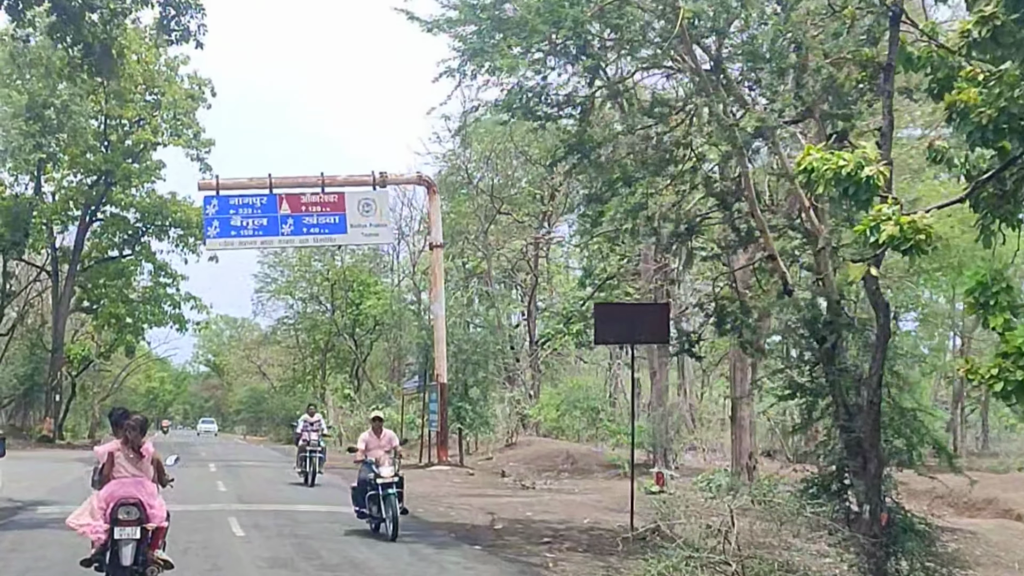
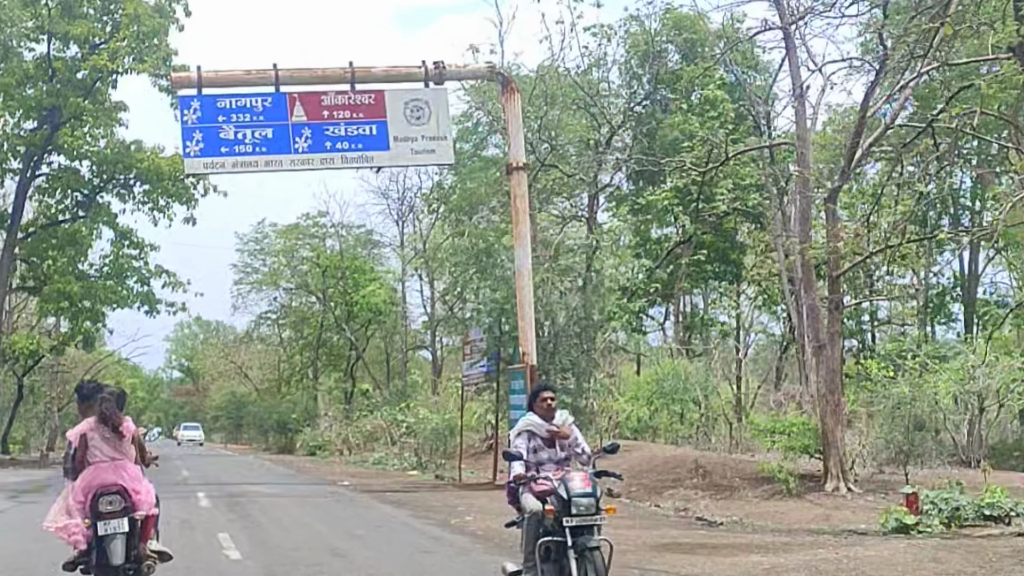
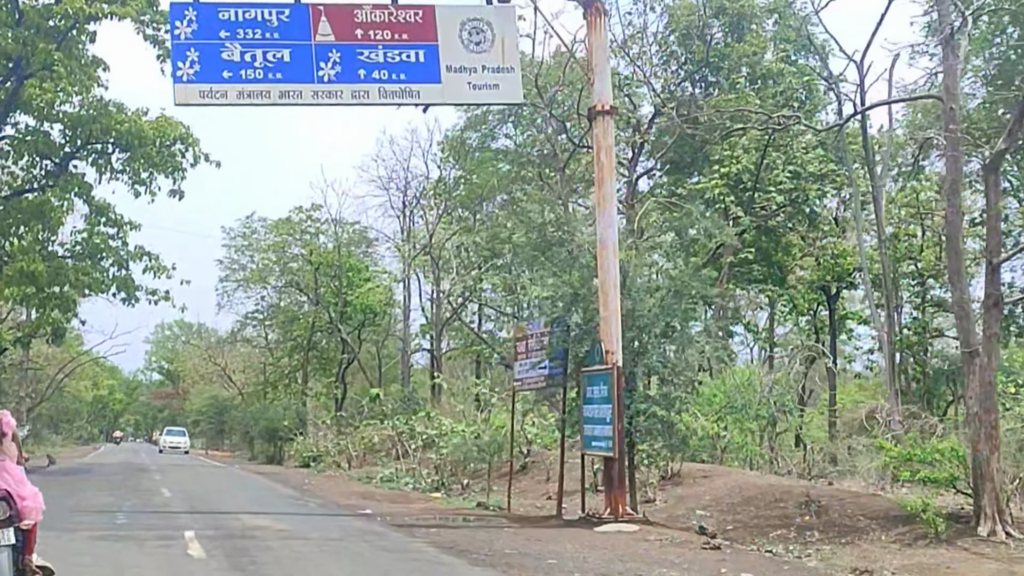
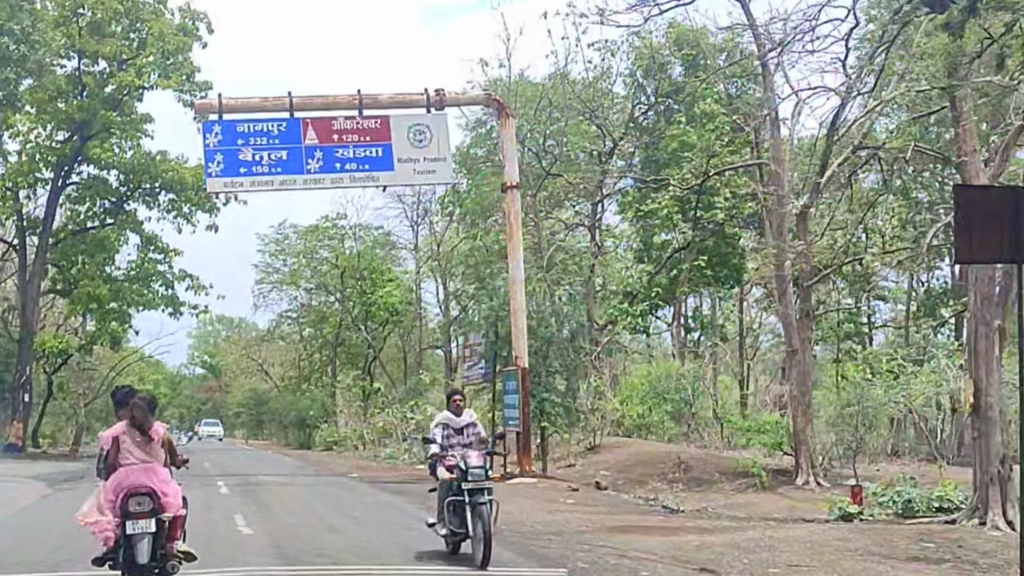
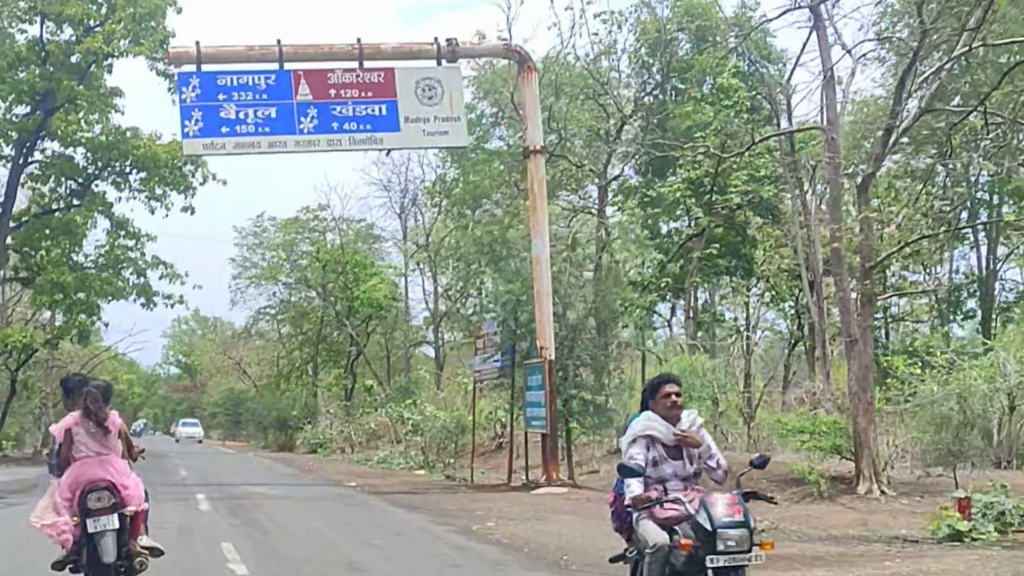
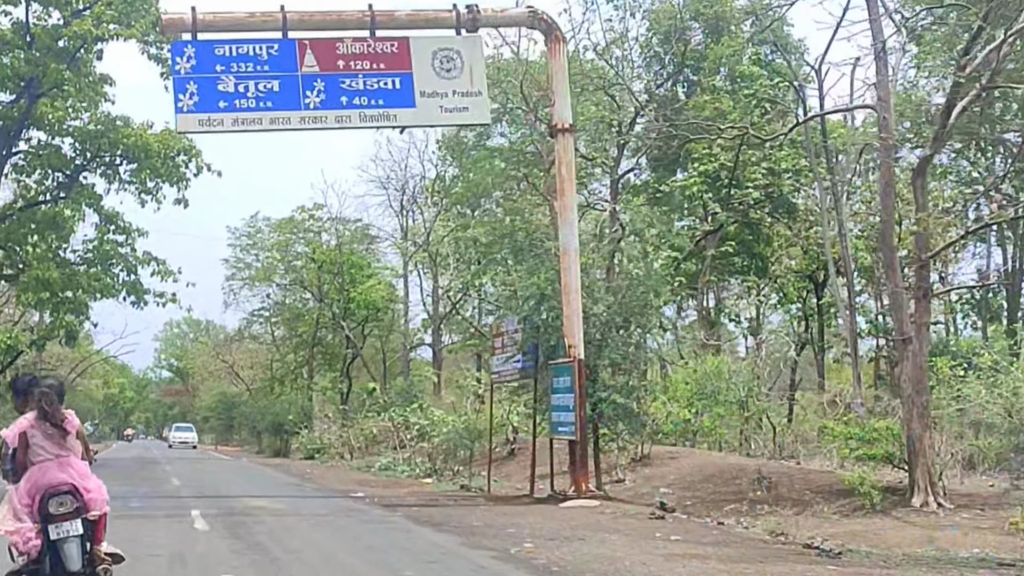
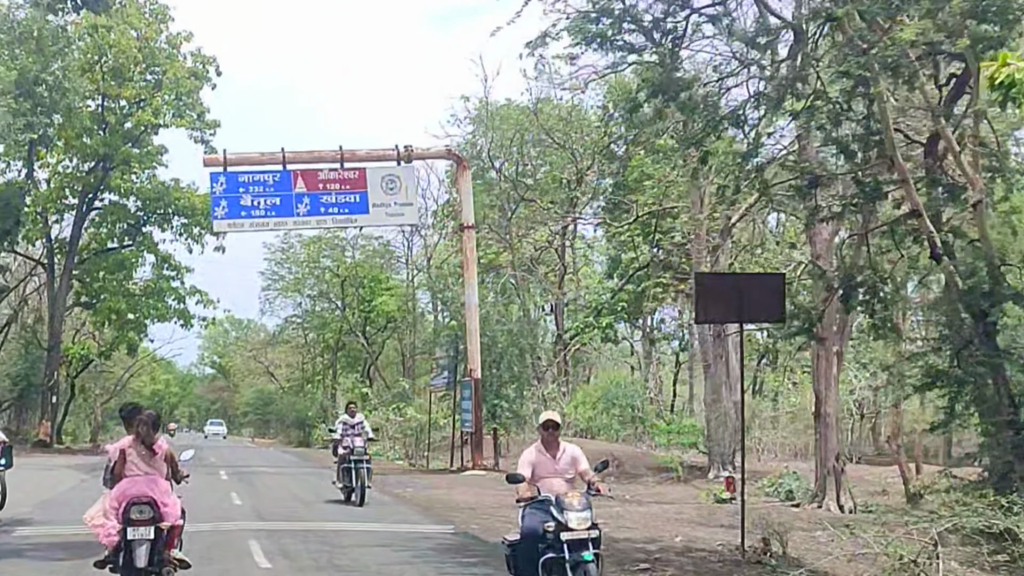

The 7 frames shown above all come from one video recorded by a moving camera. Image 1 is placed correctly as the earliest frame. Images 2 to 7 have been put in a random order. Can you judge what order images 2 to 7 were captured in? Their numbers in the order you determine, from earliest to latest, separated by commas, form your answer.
7, 4, 2, 5, 6, 3
